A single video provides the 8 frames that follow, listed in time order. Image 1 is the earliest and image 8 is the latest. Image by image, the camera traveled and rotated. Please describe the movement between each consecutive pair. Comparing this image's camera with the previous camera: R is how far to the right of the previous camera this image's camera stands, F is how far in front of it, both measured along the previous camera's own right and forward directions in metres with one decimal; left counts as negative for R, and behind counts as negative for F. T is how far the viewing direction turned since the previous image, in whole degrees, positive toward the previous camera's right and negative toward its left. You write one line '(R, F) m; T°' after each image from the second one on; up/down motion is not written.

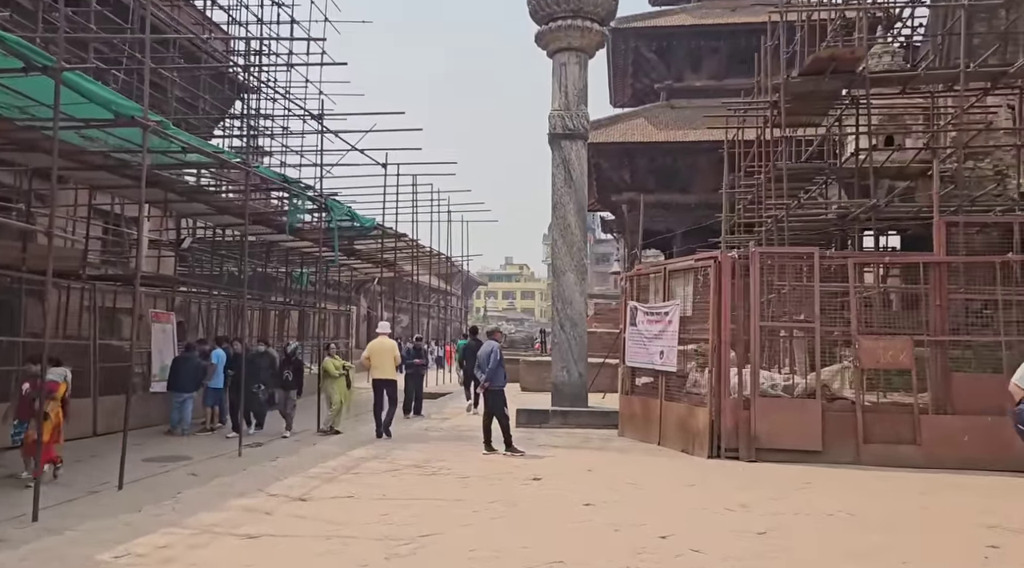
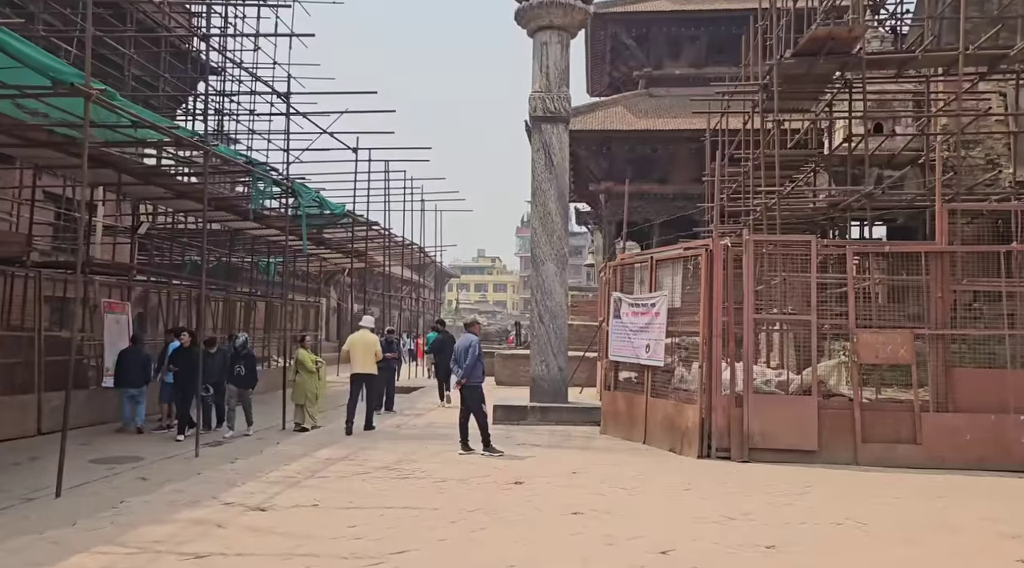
(-0.1, +0.6) m; +2°
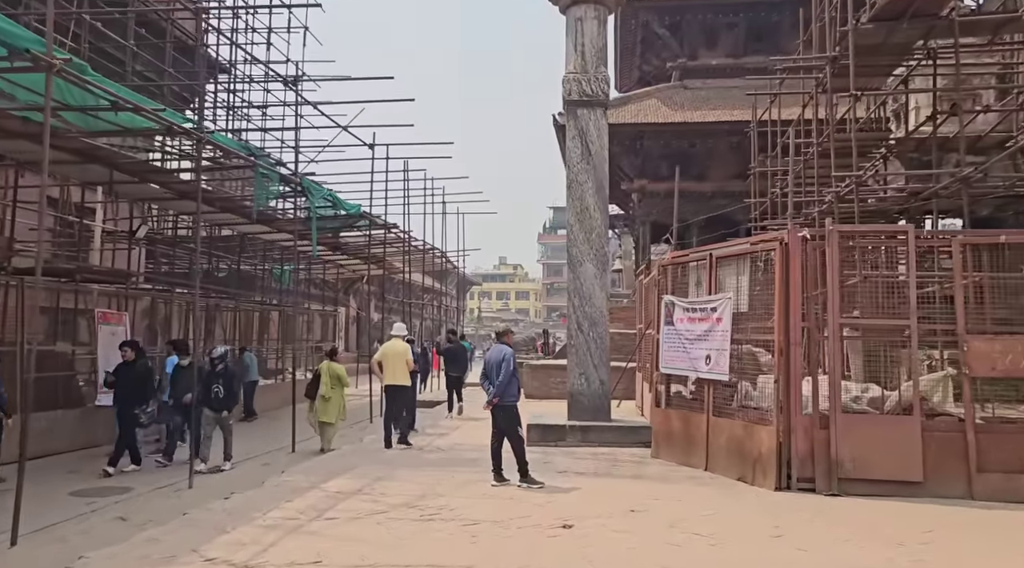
(-0.2, +1.3) m; -2°
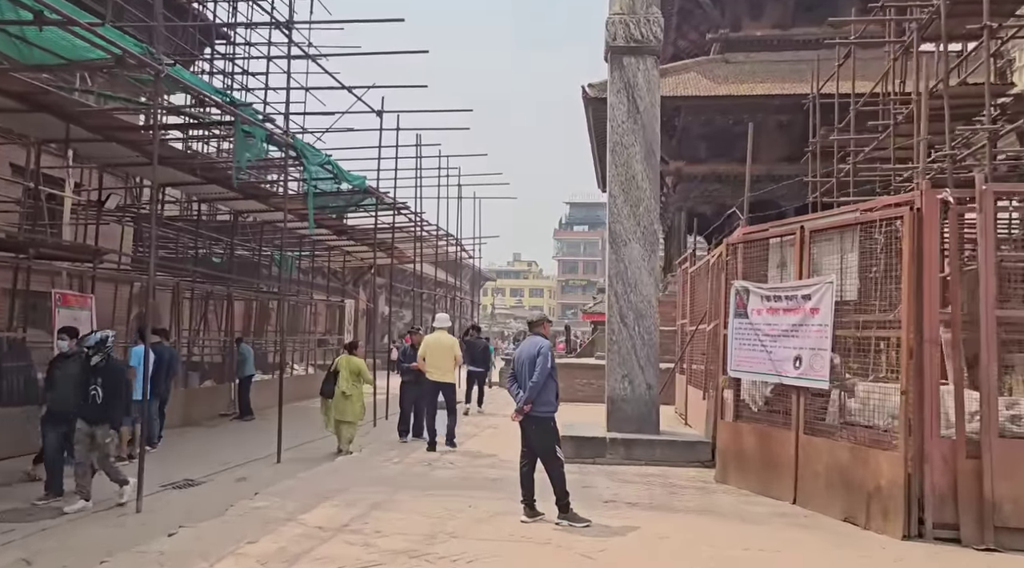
(-0.2, +1.9) m; -1°
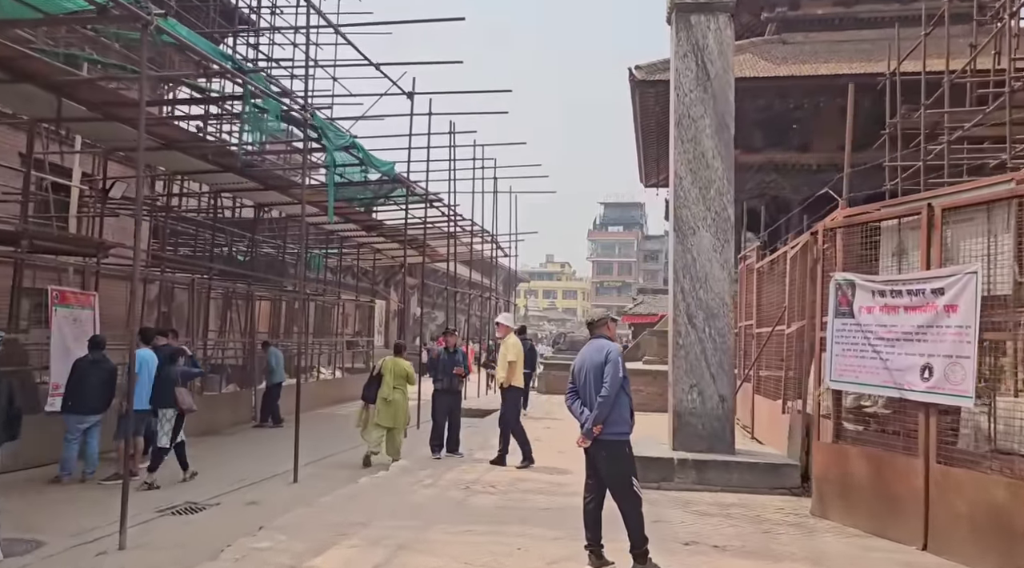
(-0.2, +1.2) m; -2°
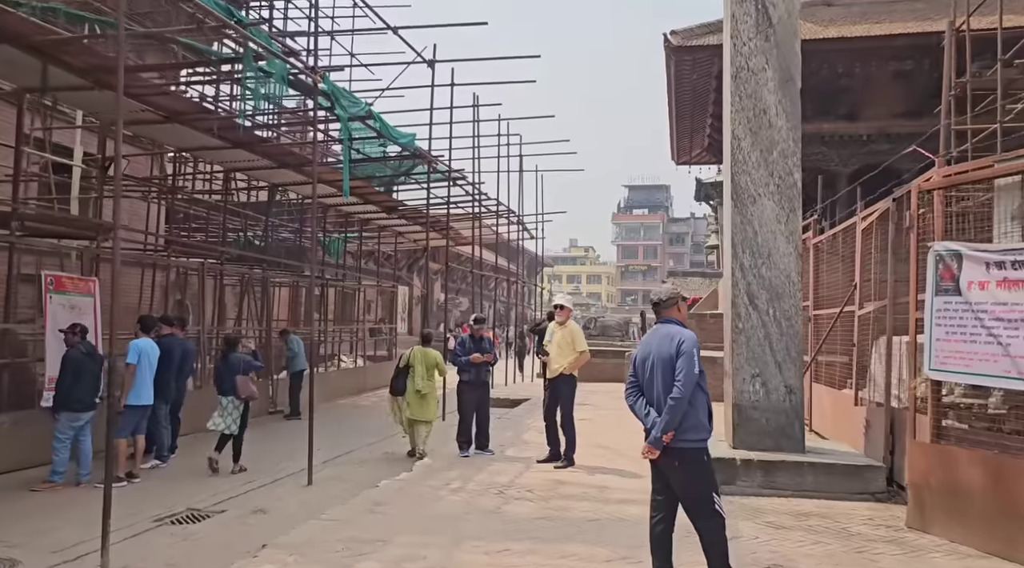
(-0.1, +0.9) m; -2°
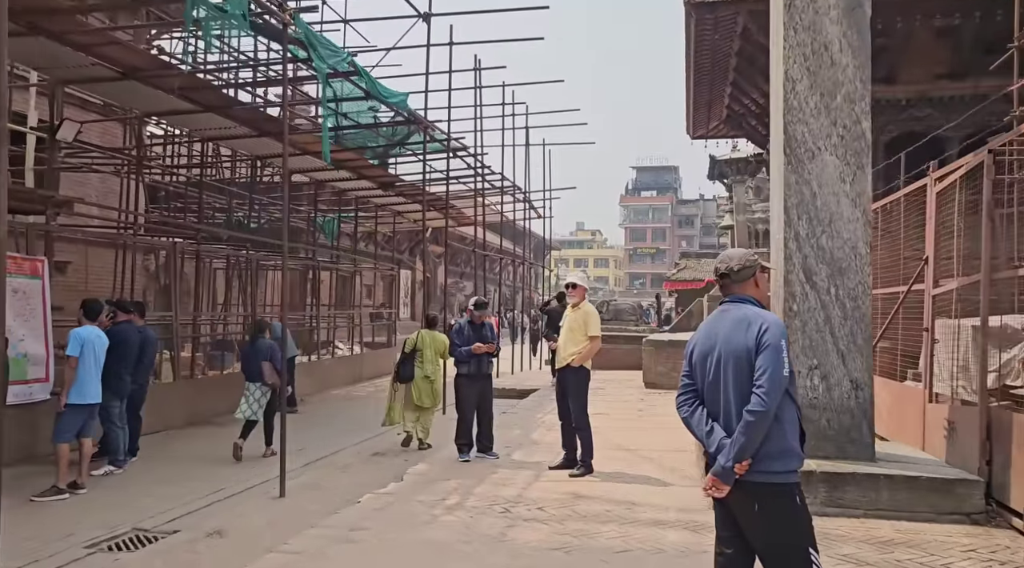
(0.0, +1.2) m; 0°
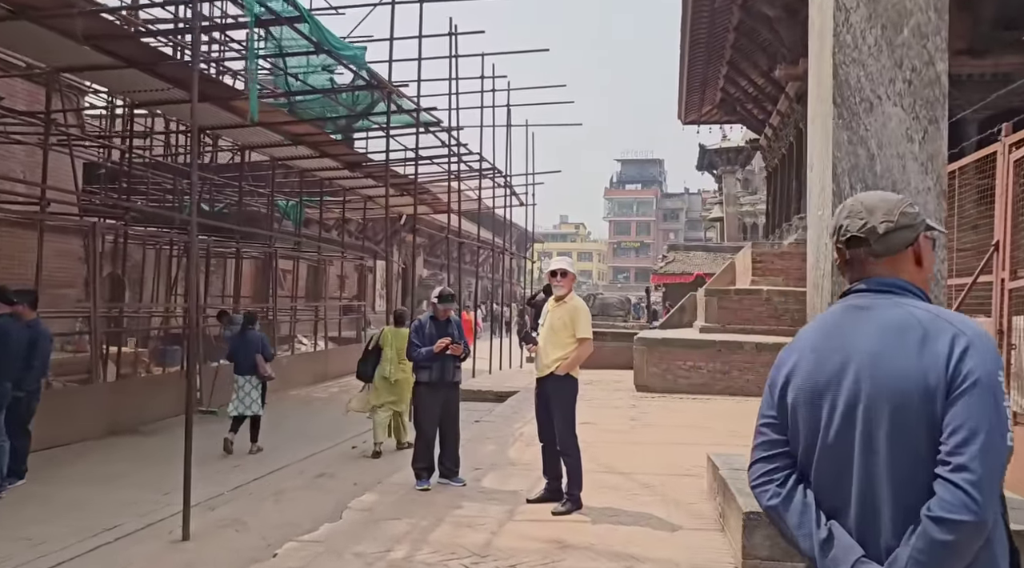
(+0.1, +1.4) m; +1°
